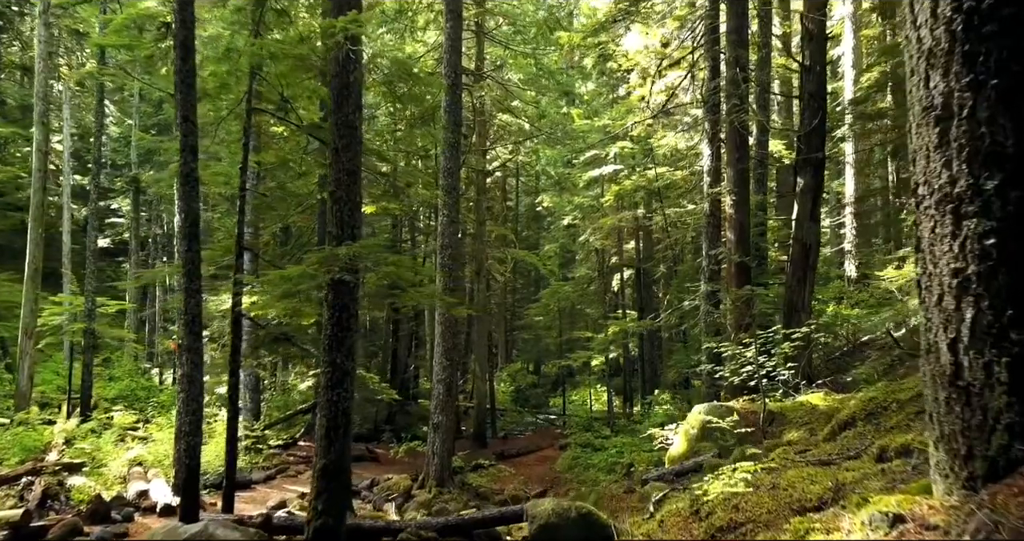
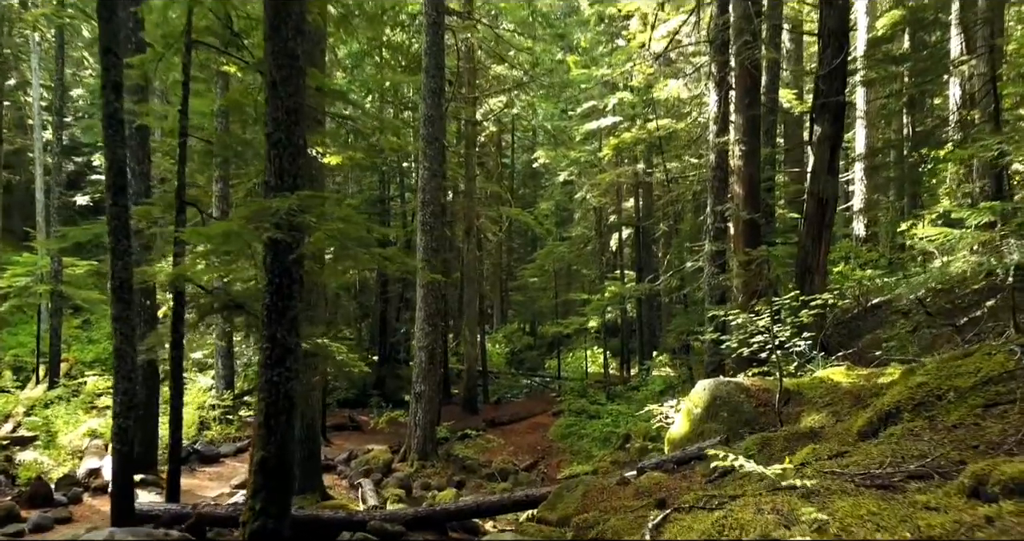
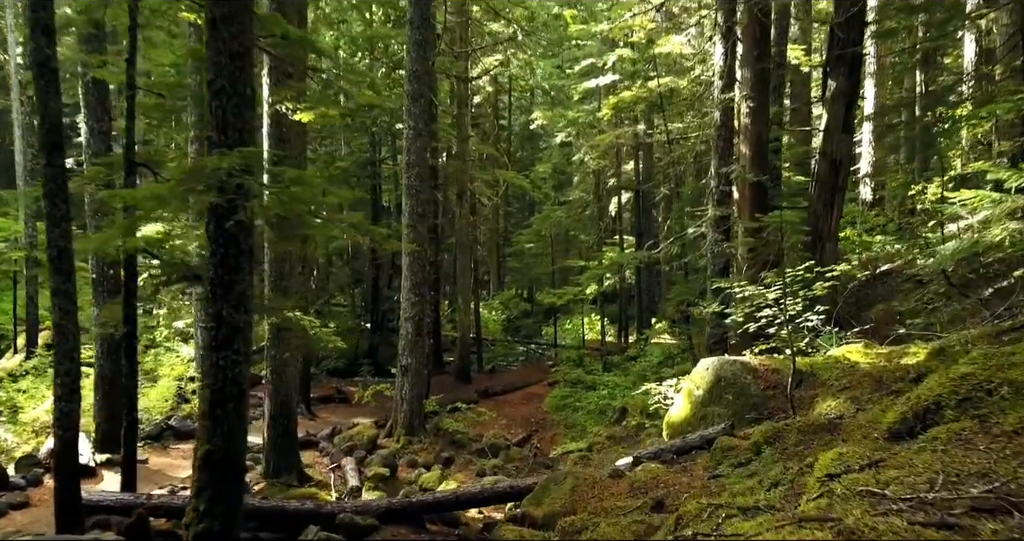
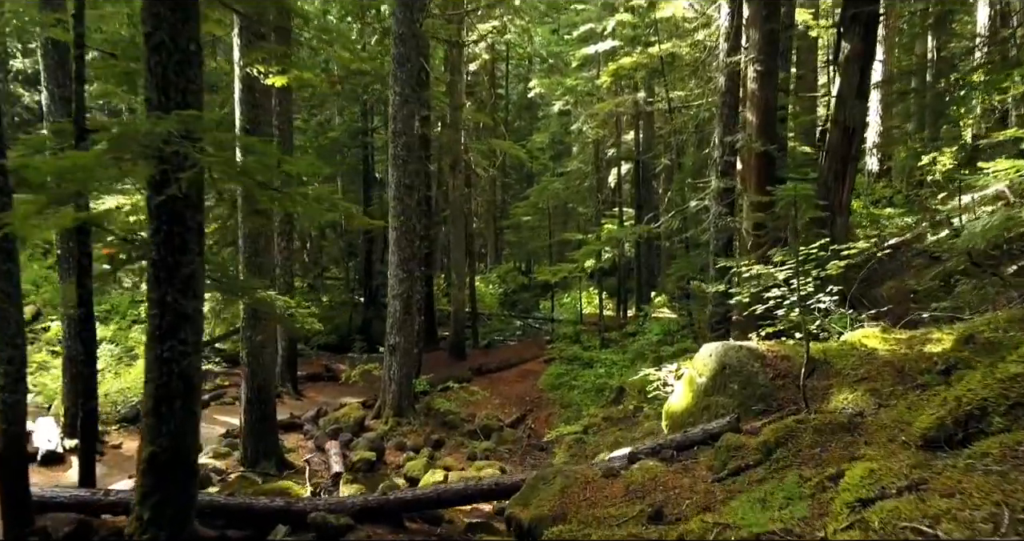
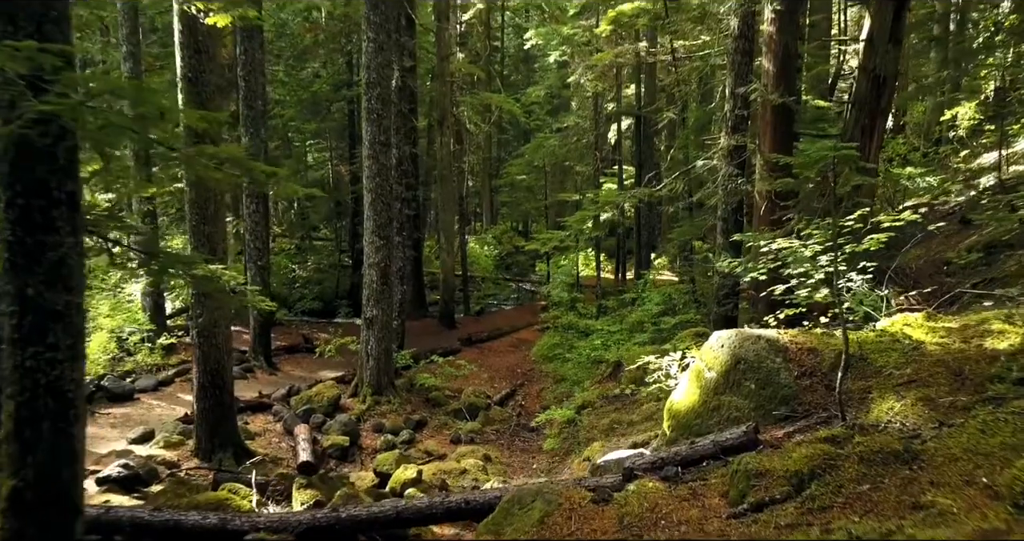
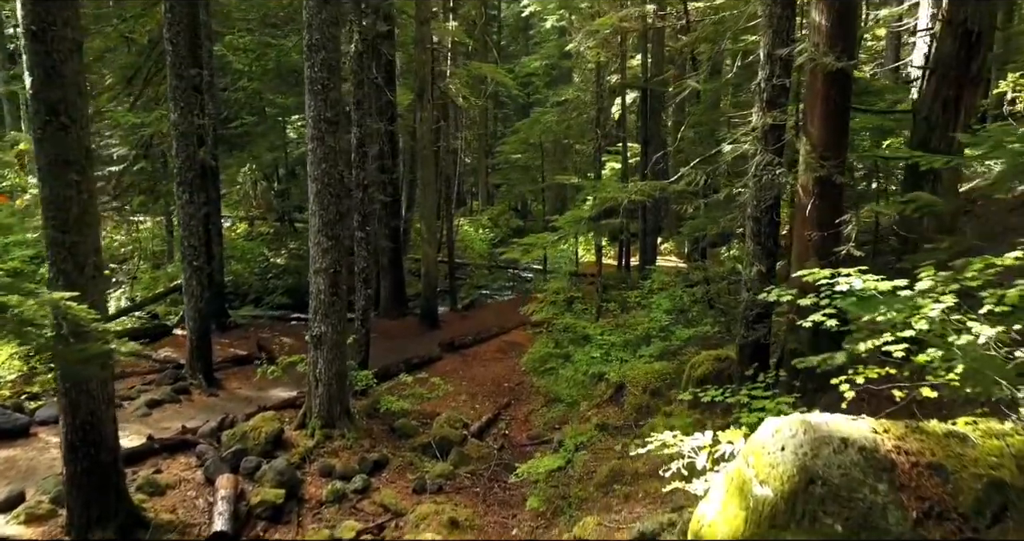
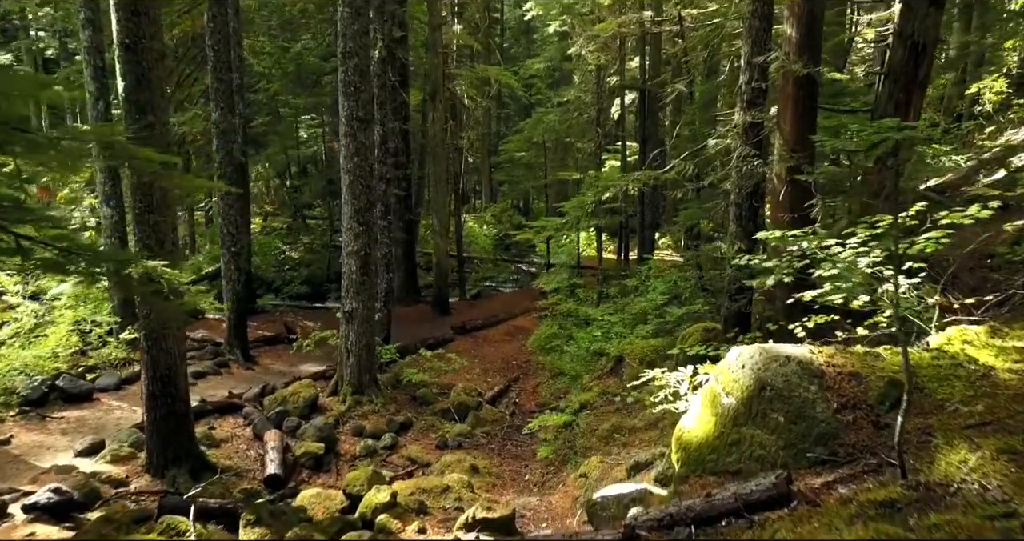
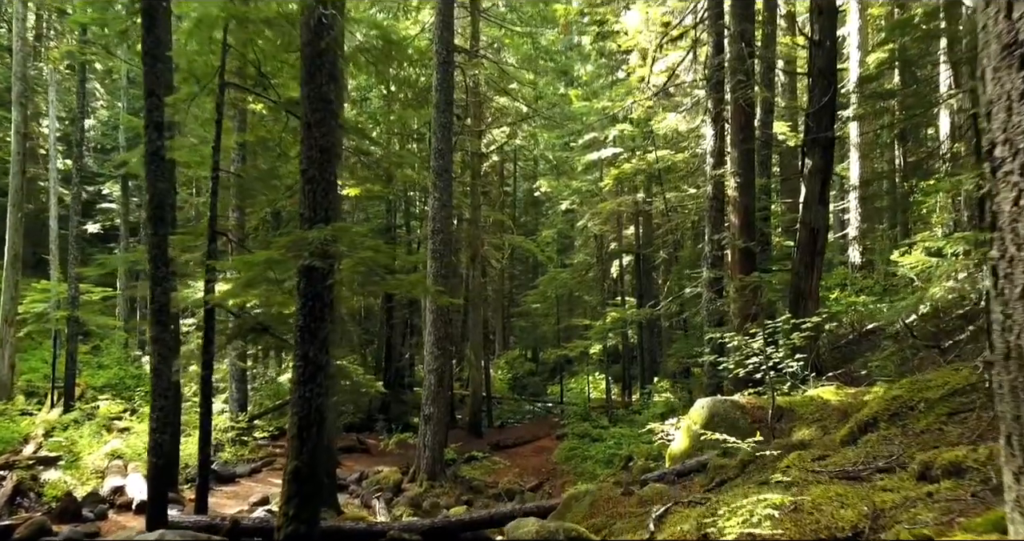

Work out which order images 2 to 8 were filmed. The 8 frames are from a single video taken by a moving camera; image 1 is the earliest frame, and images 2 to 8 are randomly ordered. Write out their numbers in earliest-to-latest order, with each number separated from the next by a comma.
8, 2, 3, 4, 5, 7, 6
